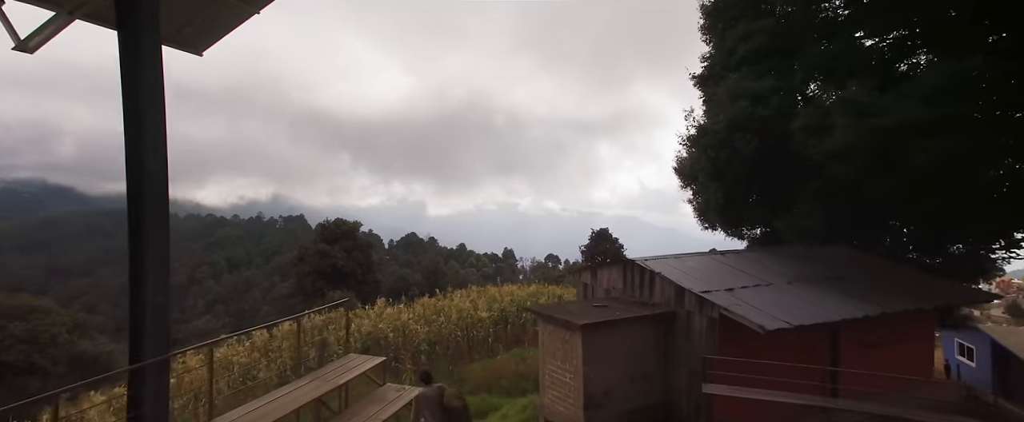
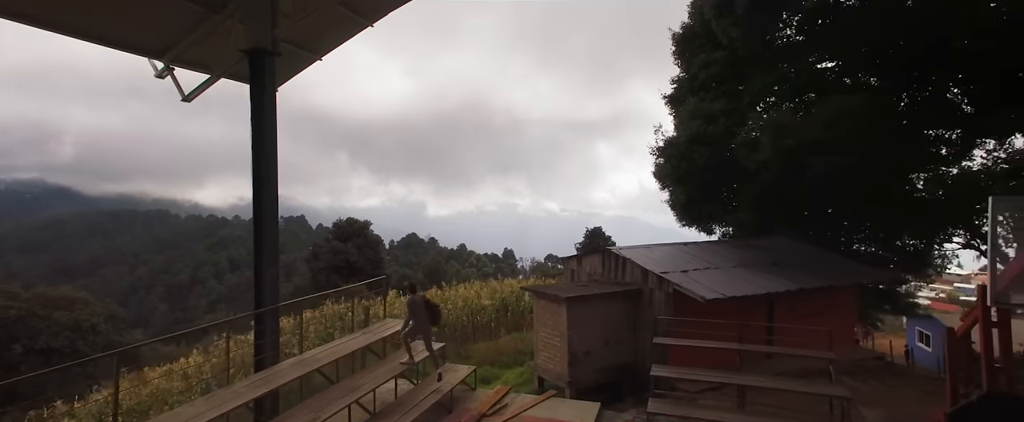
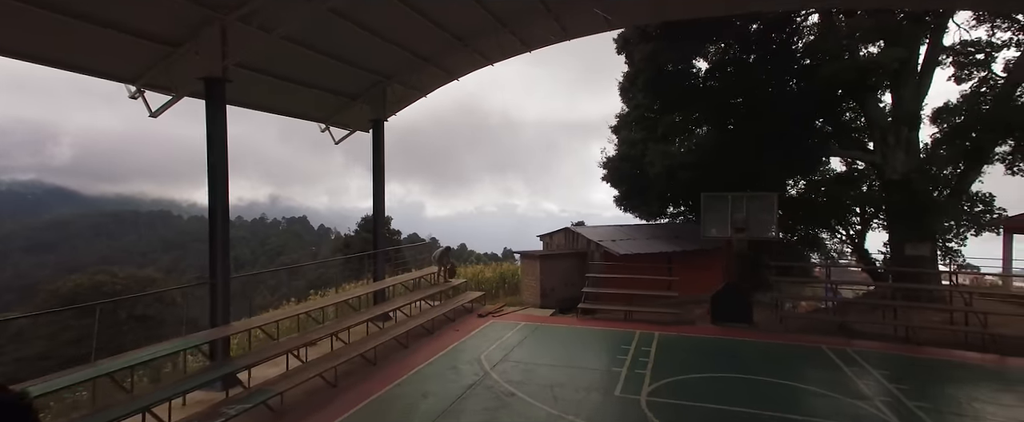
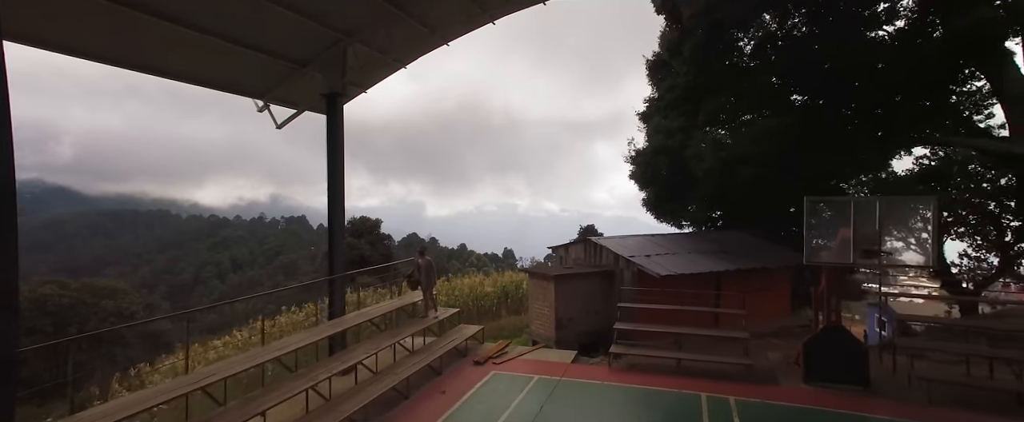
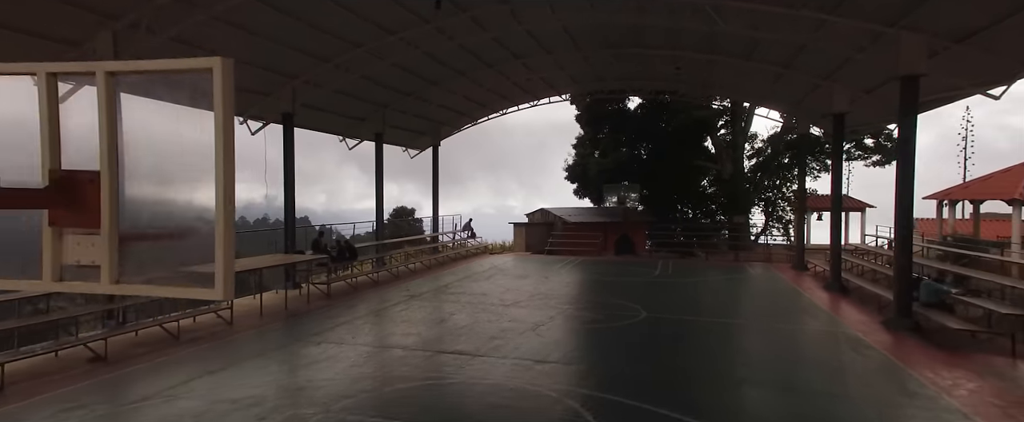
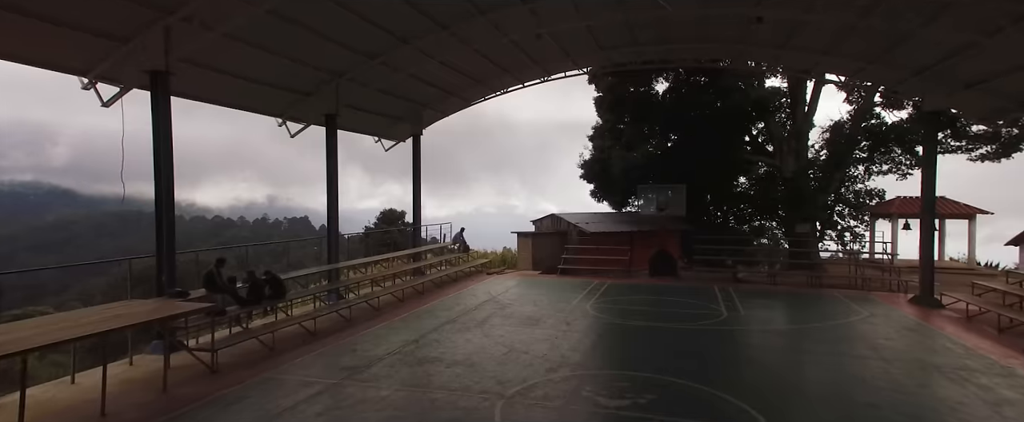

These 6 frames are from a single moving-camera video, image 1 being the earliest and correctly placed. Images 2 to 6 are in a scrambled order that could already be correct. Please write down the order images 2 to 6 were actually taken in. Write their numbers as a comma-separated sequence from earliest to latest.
2, 4, 3, 6, 5
